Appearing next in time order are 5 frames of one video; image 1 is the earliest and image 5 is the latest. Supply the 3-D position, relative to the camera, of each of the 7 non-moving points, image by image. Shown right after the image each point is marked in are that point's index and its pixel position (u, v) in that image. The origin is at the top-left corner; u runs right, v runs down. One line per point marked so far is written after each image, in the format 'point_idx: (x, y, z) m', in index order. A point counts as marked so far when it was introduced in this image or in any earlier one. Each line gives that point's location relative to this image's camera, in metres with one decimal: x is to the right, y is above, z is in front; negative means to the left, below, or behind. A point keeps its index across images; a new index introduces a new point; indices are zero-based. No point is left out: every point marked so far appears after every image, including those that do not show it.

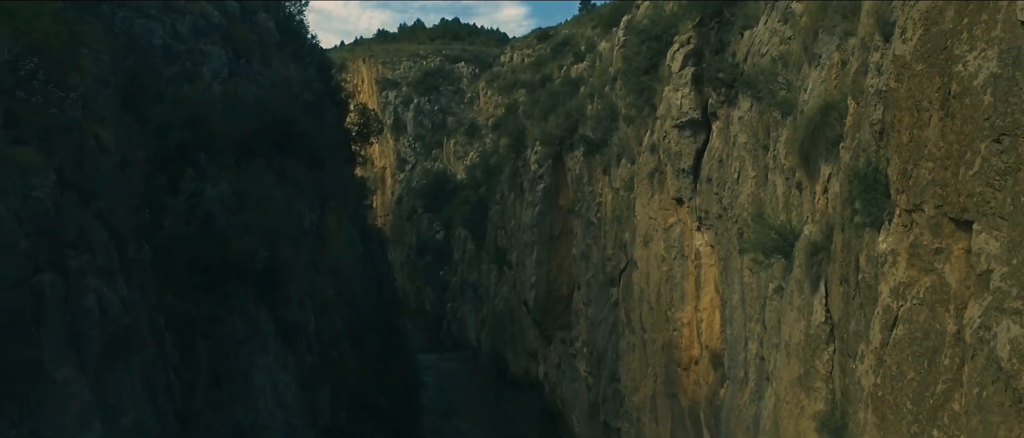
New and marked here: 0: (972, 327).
0: (+1.9, -0.4, +6.0) m
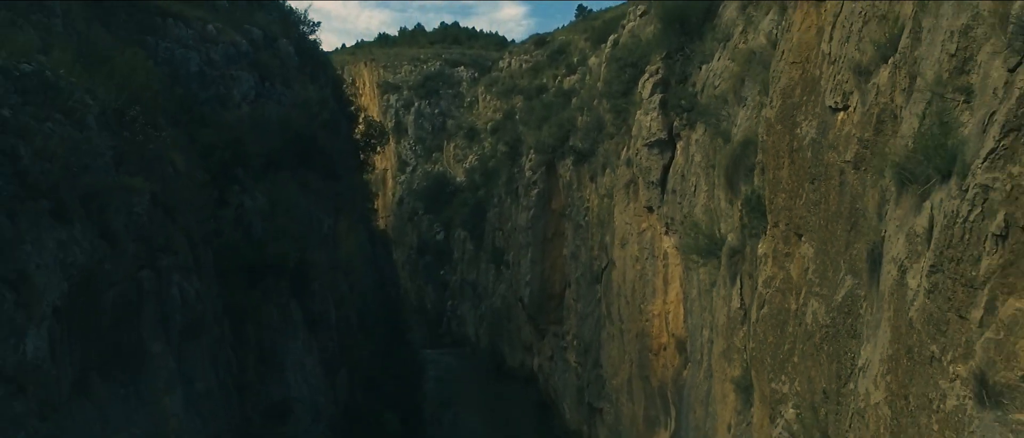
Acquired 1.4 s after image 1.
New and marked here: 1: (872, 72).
0: (+1.8, -0.5, +9.1) m
1: (+2.0, +0.8, +8.0) m
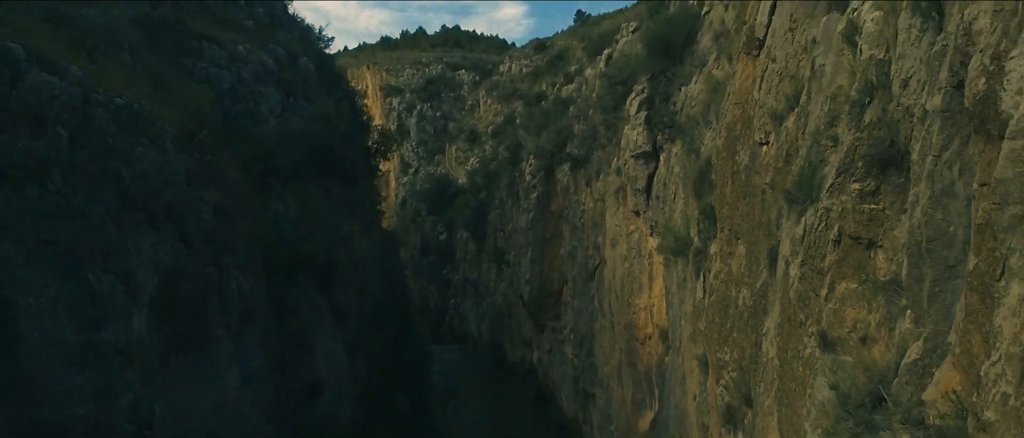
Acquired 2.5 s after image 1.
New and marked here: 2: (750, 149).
0: (+1.8, -0.6, +11.8) m
1: (+2.0, +0.7, +10.8) m
2: (+1.9, +0.6, +11.8) m
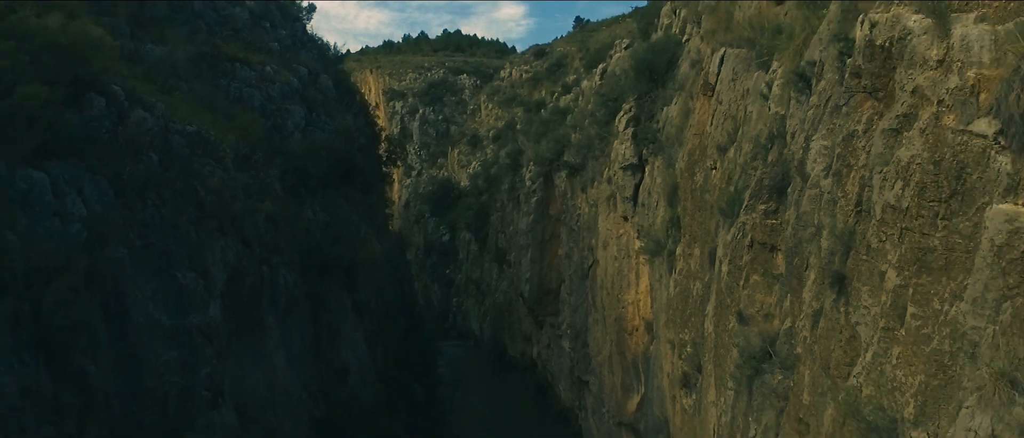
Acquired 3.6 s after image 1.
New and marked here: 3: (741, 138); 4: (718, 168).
0: (+1.8, -0.7, +15.0) m
1: (+2.0, +0.7, +13.9) m
2: (+2.0, +0.5, +15.0) m
3: (+2.0, +0.7, +12.9) m
4: (+2.0, +0.5, +14.1) m
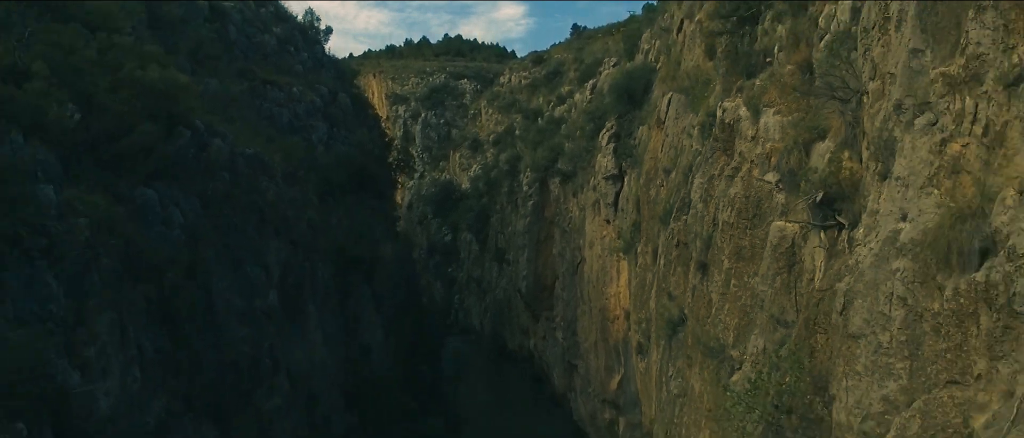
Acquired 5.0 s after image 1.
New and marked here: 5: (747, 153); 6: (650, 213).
0: (+1.8, -0.8, +19.4) m
1: (+2.0, +0.6, +18.3) m
2: (+1.9, +0.4, +19.3) m
3: (+2.0, +0.6, +17.3) m
4: (+1.9, +0.4, +18.5) m
5: (+1.7, +0.5, +10.8) m
6: (+1.8, +0.1, +19.5) m
